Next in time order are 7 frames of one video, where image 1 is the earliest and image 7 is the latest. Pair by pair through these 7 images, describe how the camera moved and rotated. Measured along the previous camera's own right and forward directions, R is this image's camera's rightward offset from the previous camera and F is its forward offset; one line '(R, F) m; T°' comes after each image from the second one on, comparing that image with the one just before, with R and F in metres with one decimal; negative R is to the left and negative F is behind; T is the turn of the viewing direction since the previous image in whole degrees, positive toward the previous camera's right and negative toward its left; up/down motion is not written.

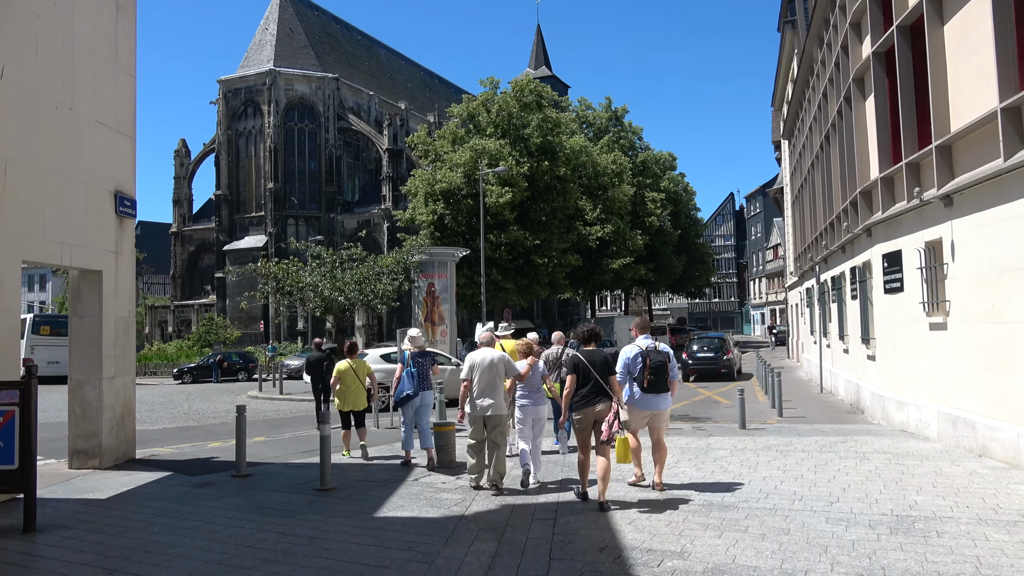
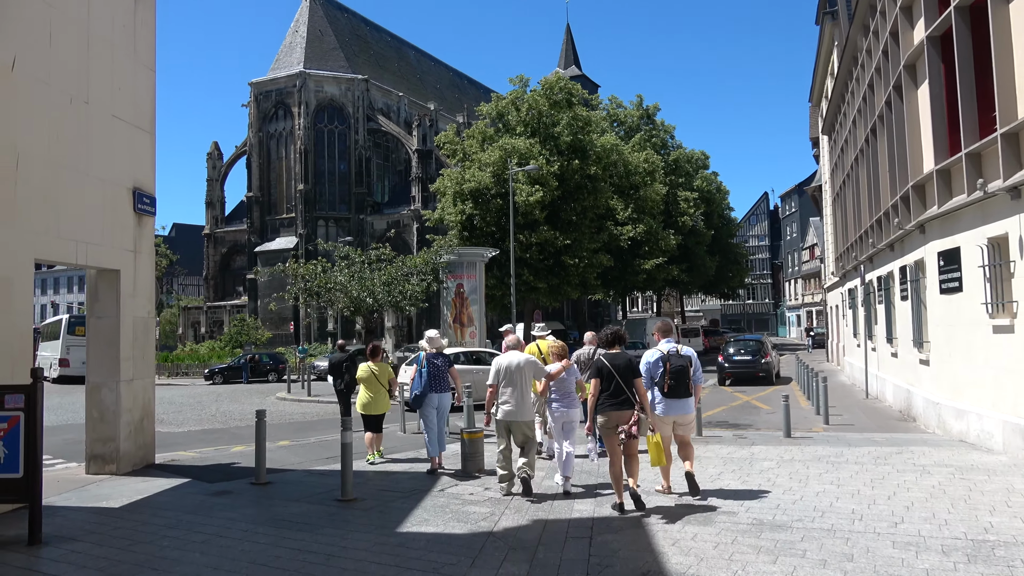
(0.0, +0.5) m; -2°
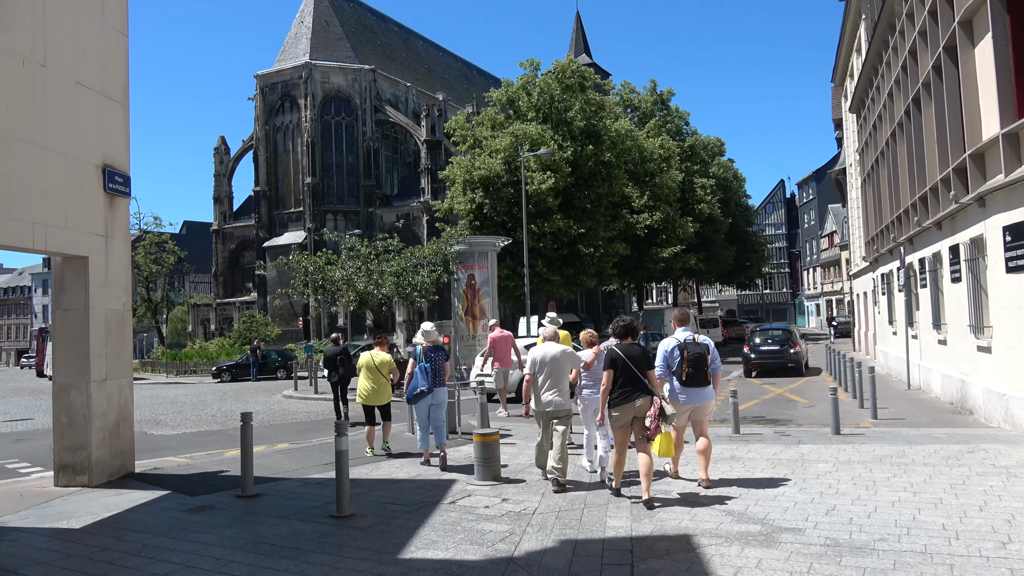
(-0.1, +1.1) m; -1°
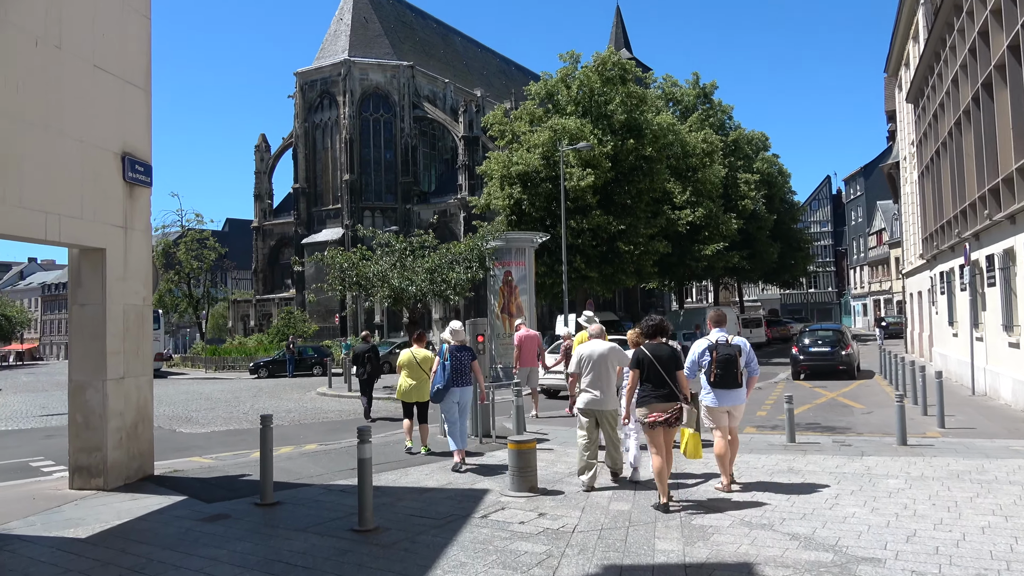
(0.0, +0.6) m; -3°
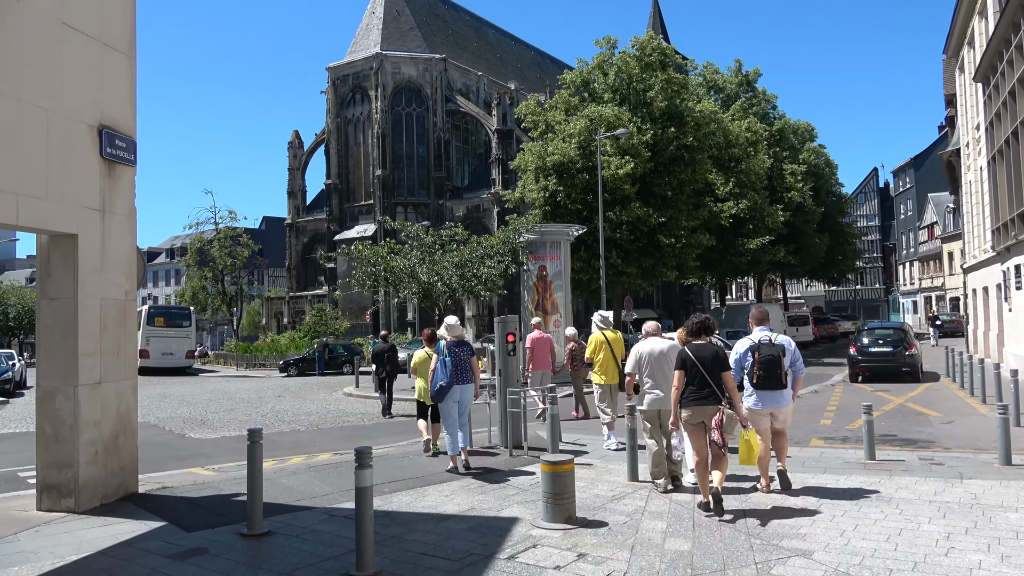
(0.0, +1.2) m; -3°
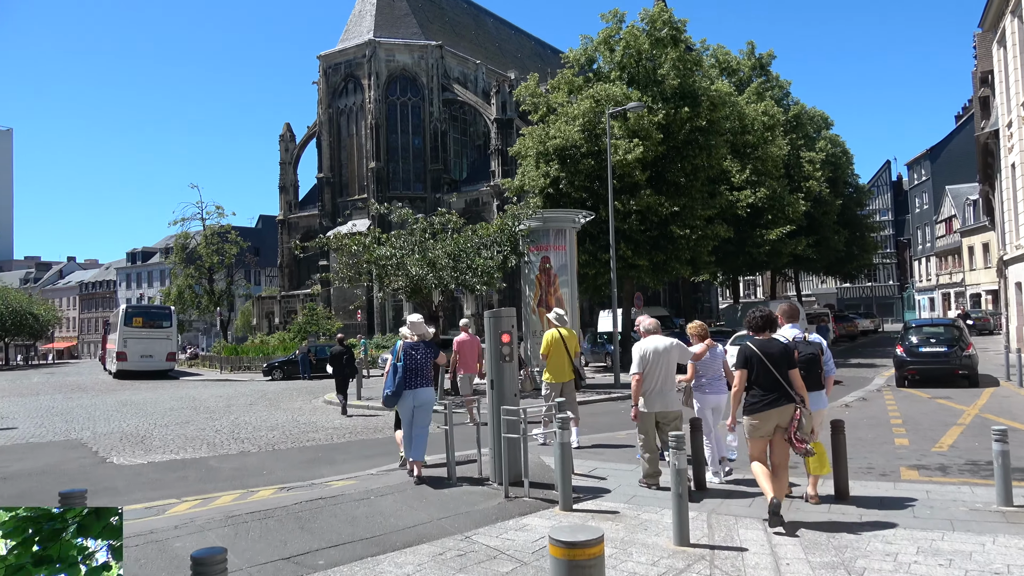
(+0.1, +2.4) m; 0°
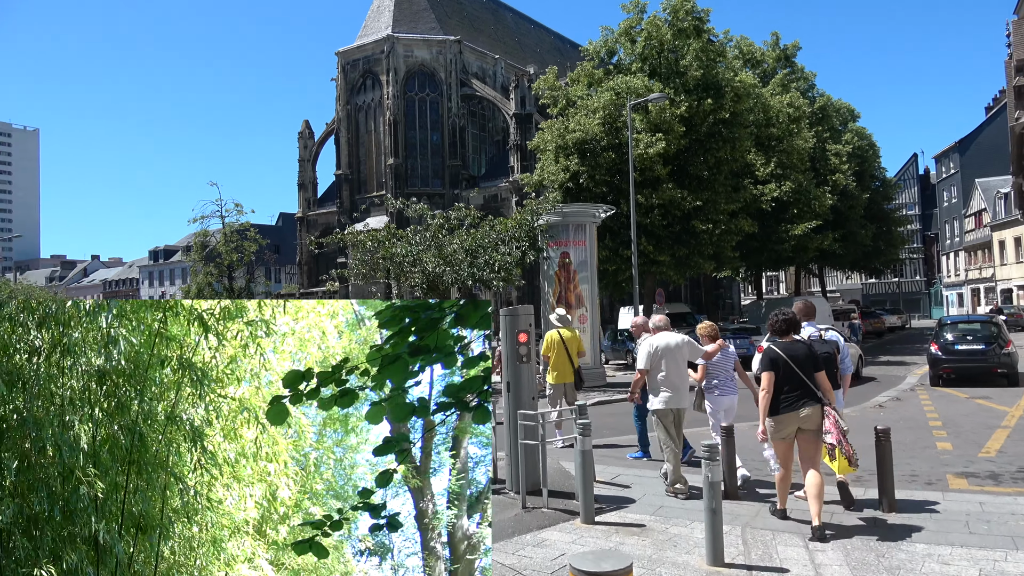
(0.0, +0.4) m; -2°
